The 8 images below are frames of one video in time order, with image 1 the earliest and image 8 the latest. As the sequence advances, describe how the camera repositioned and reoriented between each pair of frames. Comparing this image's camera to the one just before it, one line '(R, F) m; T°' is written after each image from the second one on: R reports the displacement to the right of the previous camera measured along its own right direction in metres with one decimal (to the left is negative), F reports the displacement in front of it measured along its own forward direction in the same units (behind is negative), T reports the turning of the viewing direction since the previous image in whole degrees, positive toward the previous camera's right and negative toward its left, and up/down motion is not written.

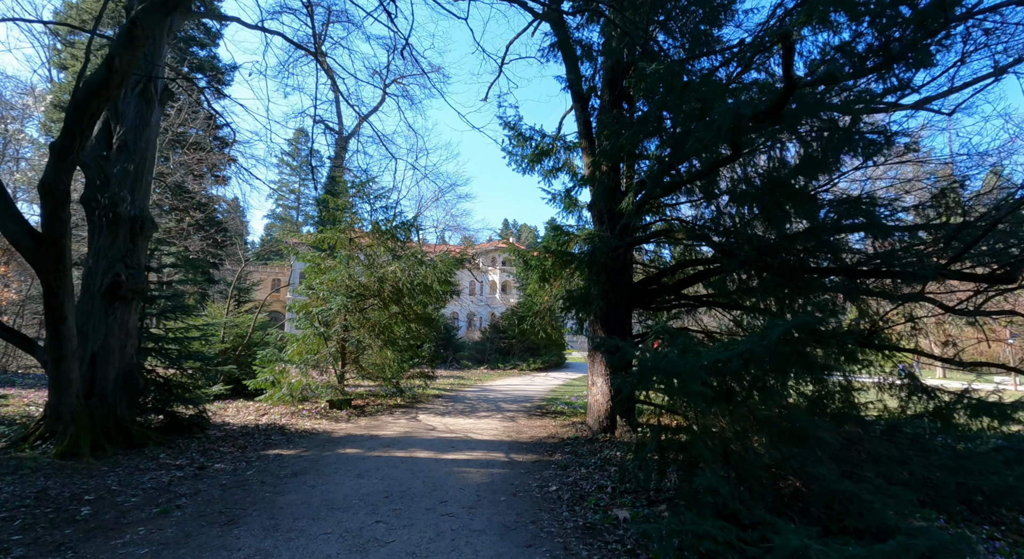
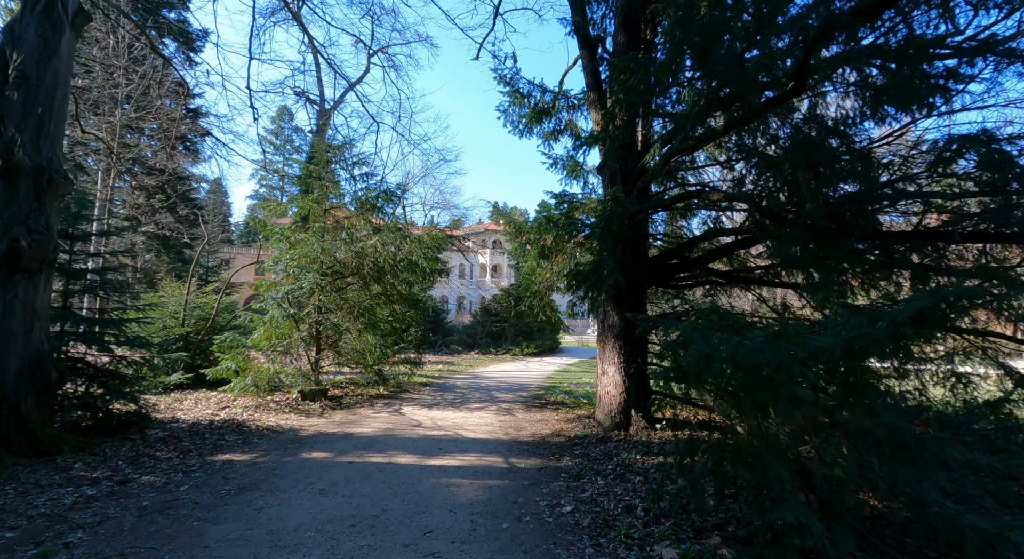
(-0.1, +1.4) m; +1°
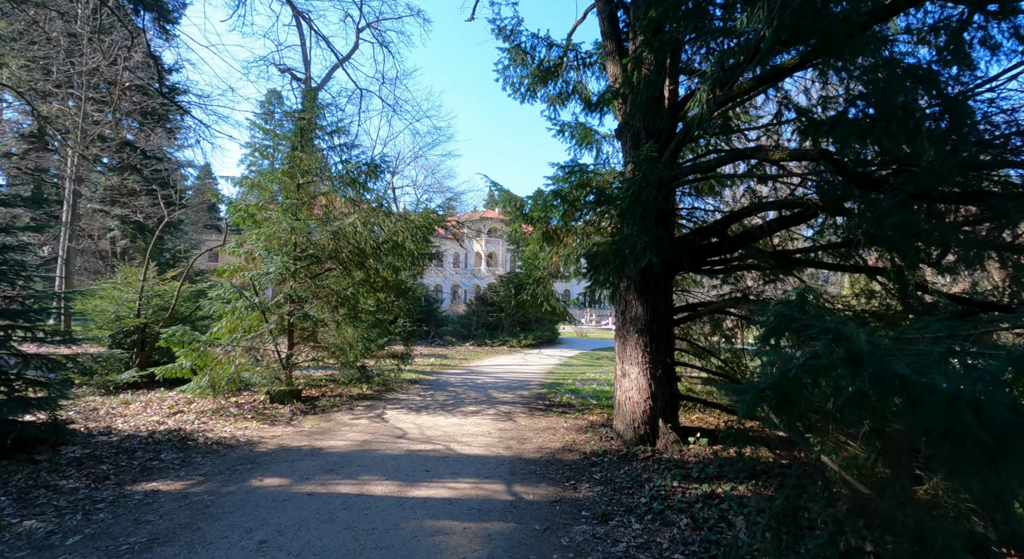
(-0.1, +1.4) m; +1°
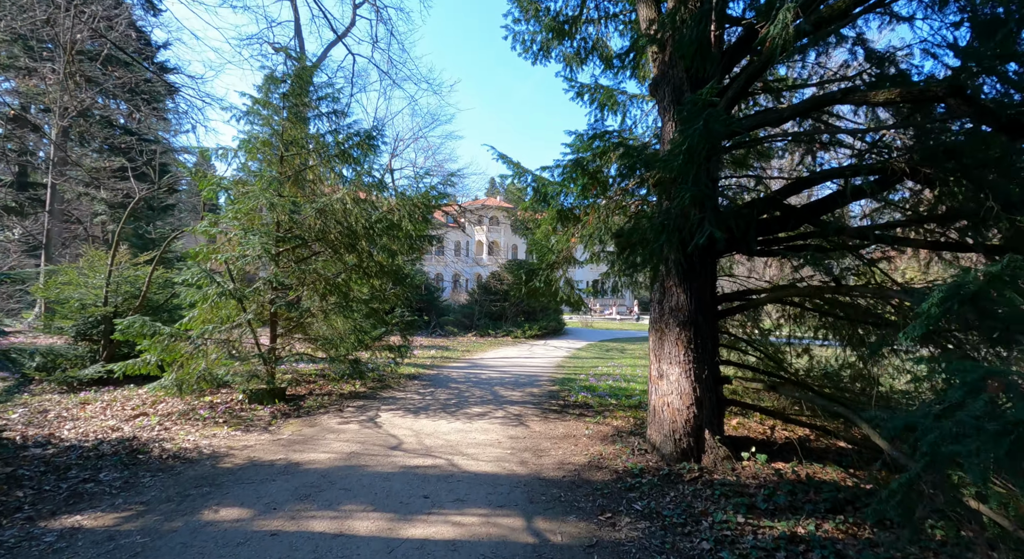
(-0.2, +1.2) m; 0°
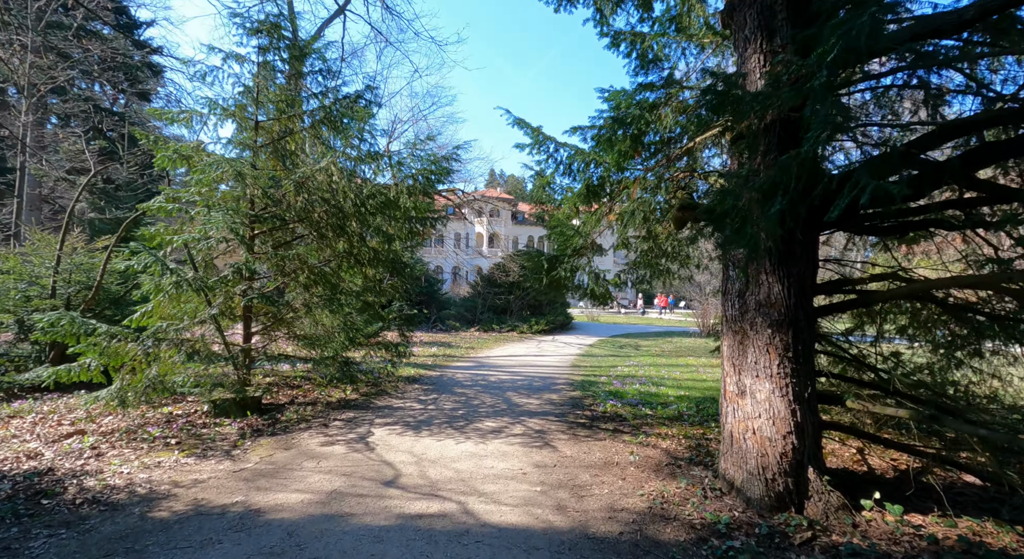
(-0.3, +1.5) m; 0°
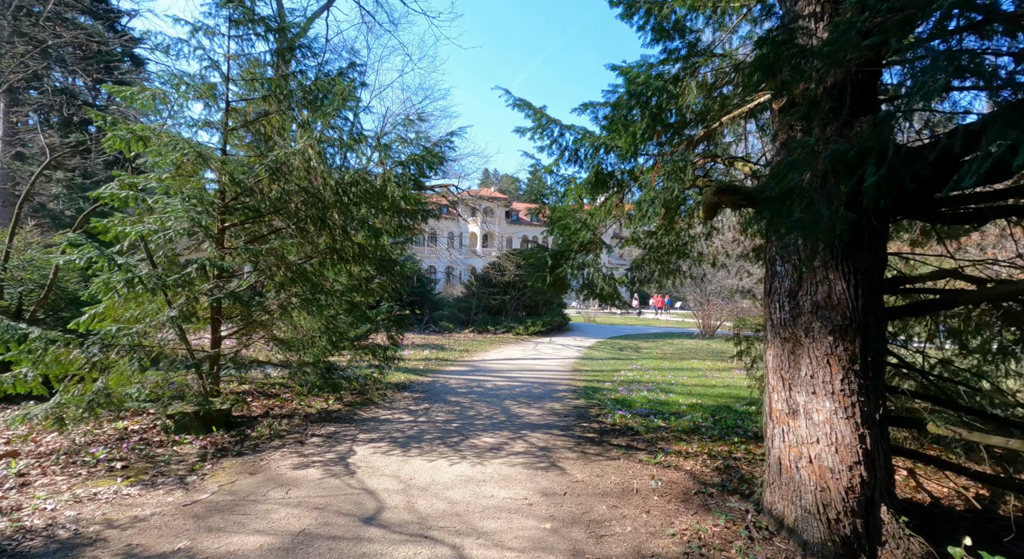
(-0.1, +0.8) m; +1°
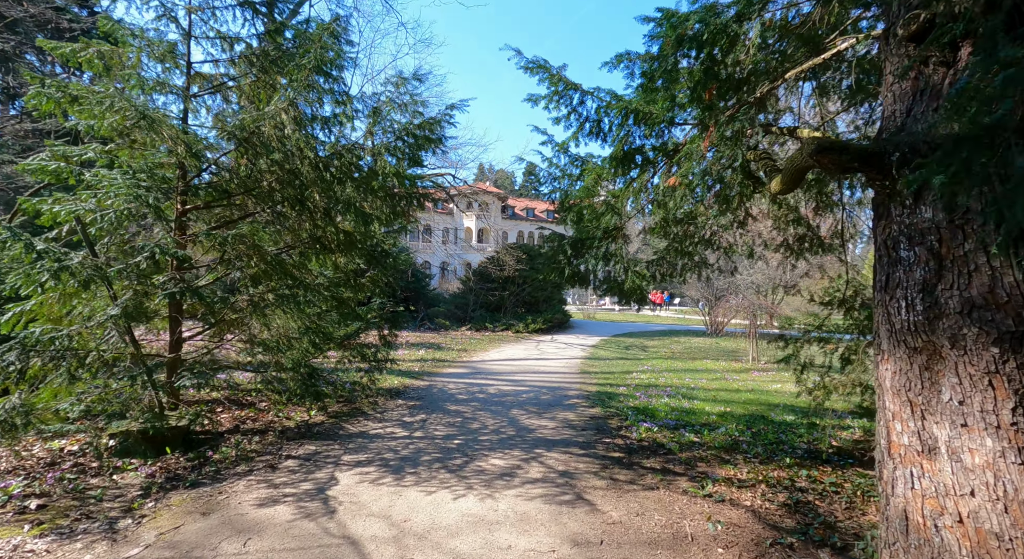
(-0.2, +1.0) m; +1°
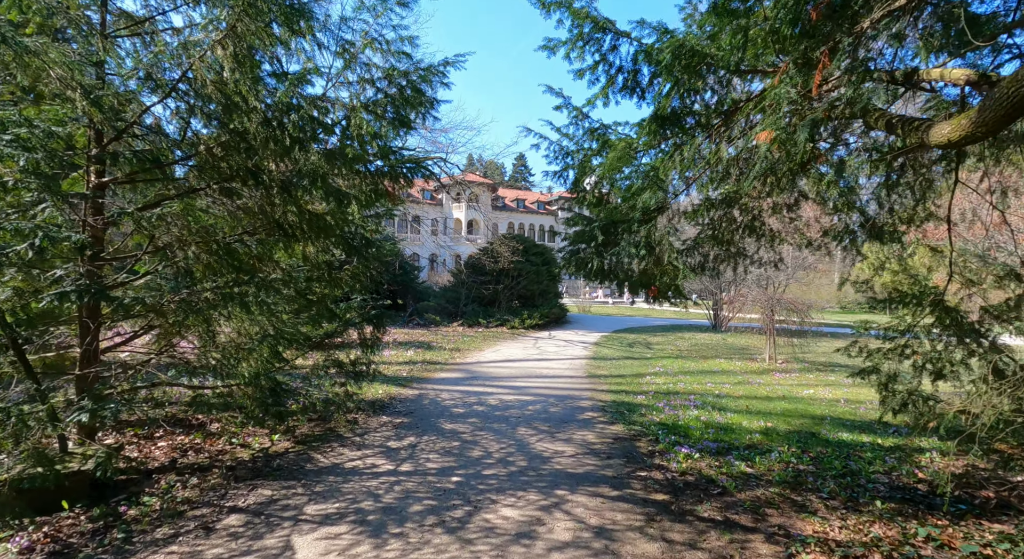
(-0.2, +1.3) m; +1°
